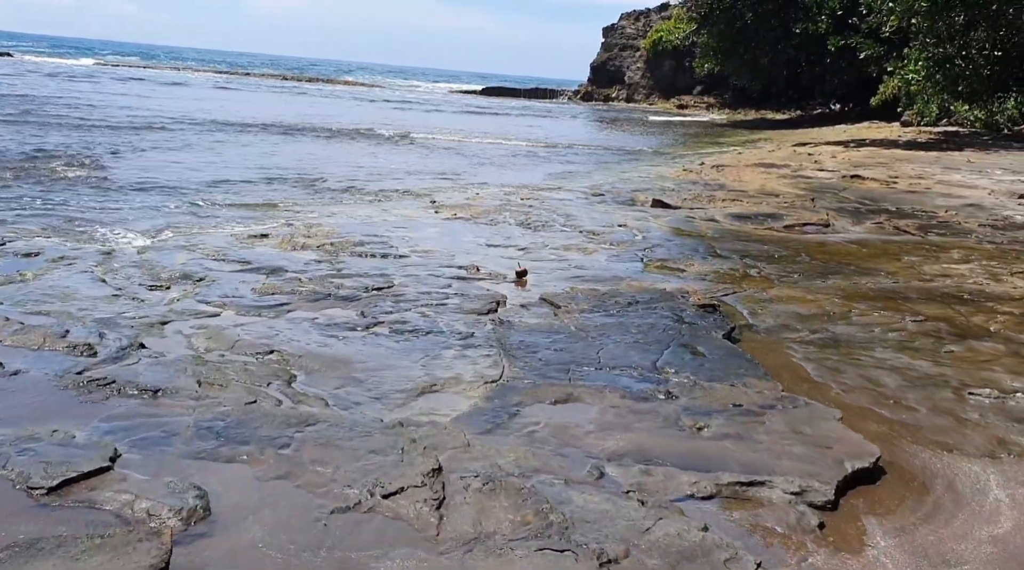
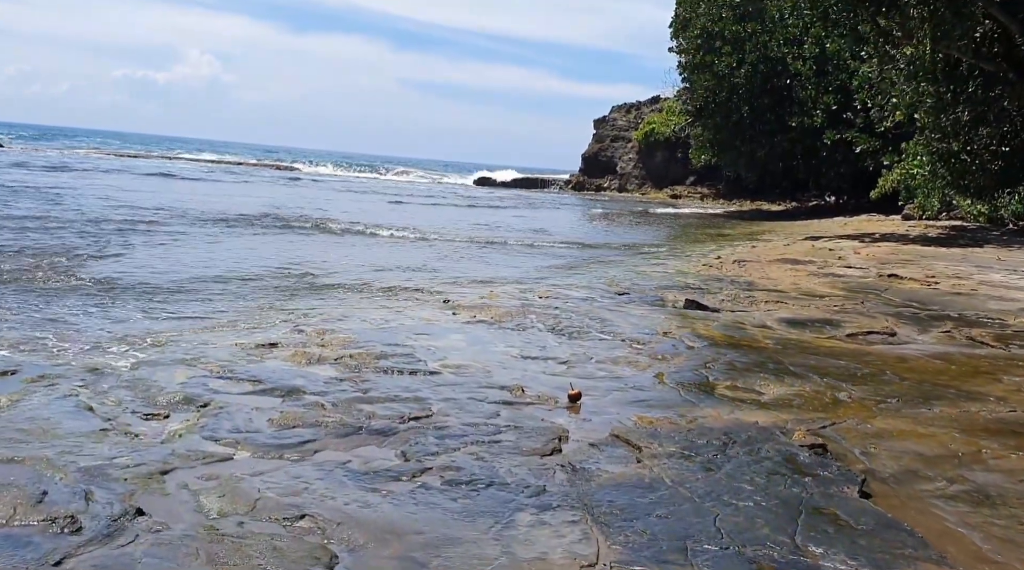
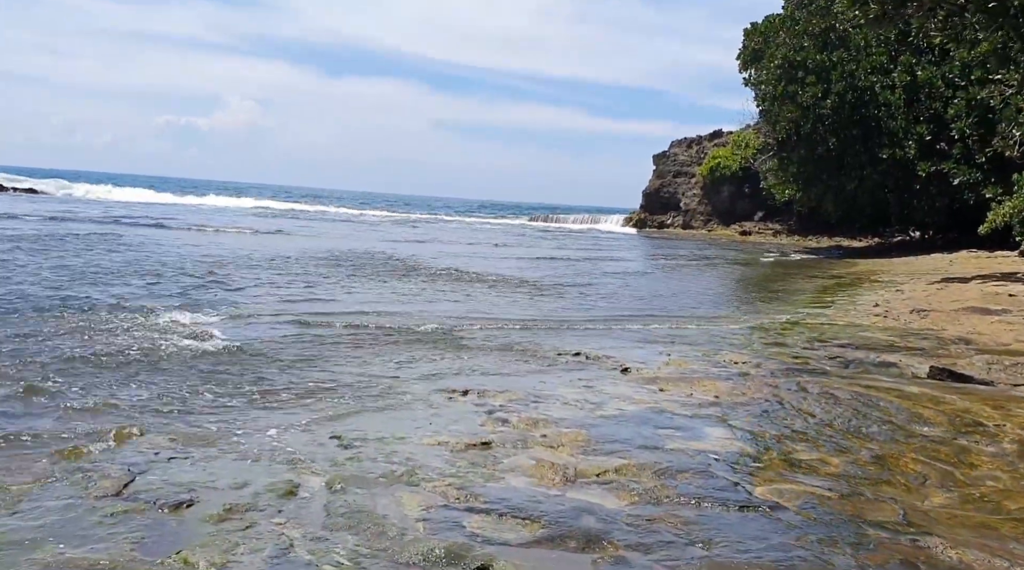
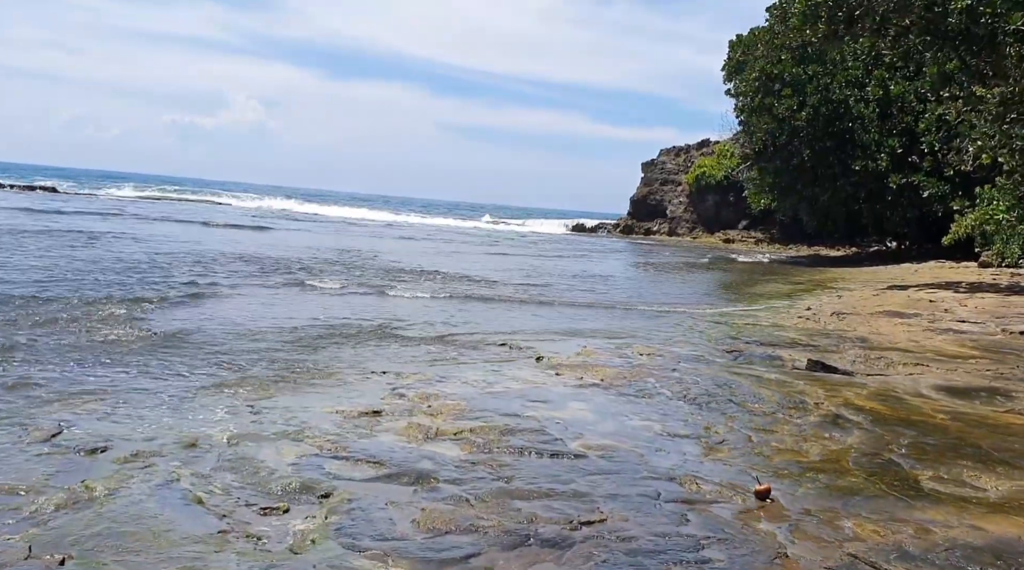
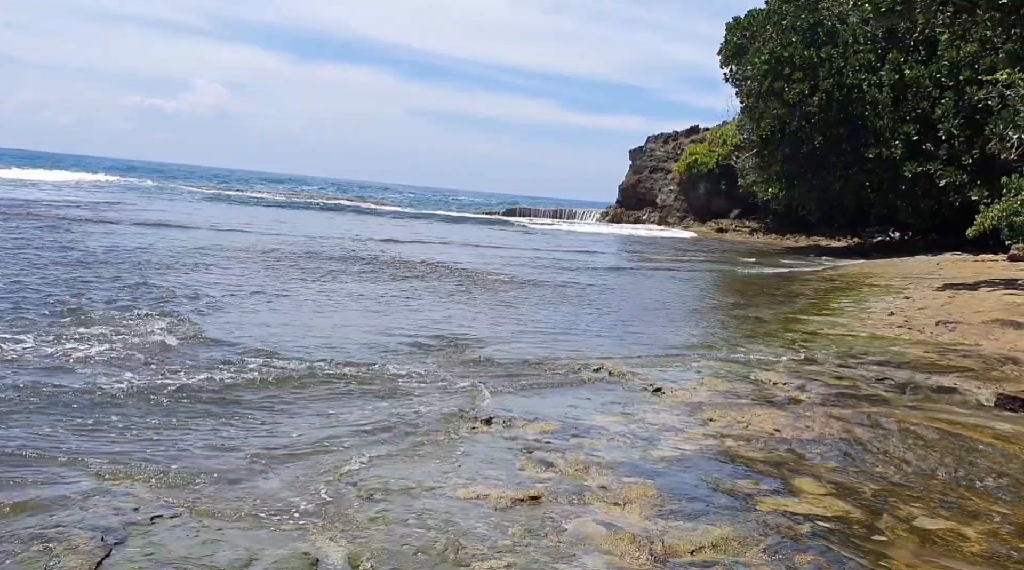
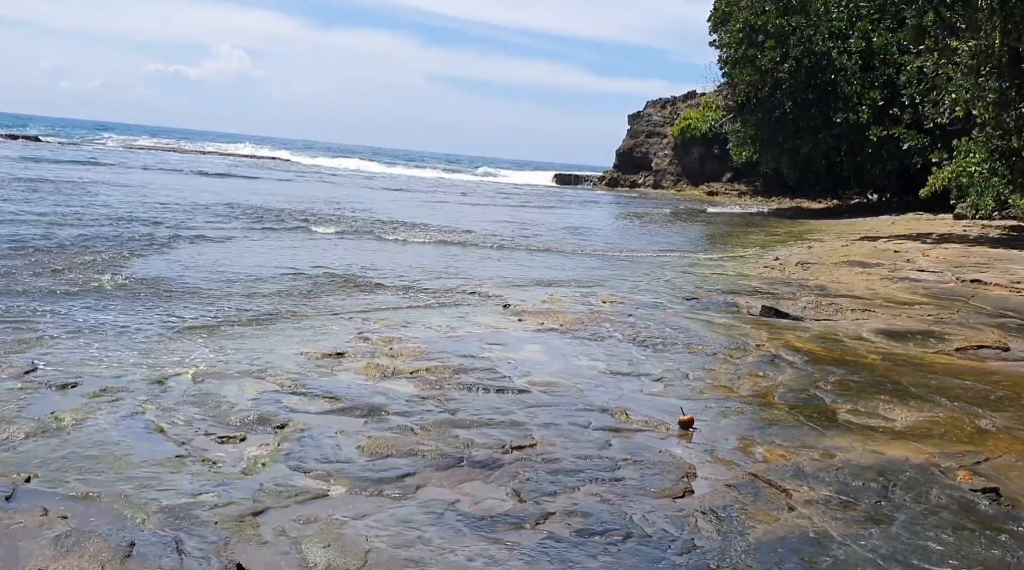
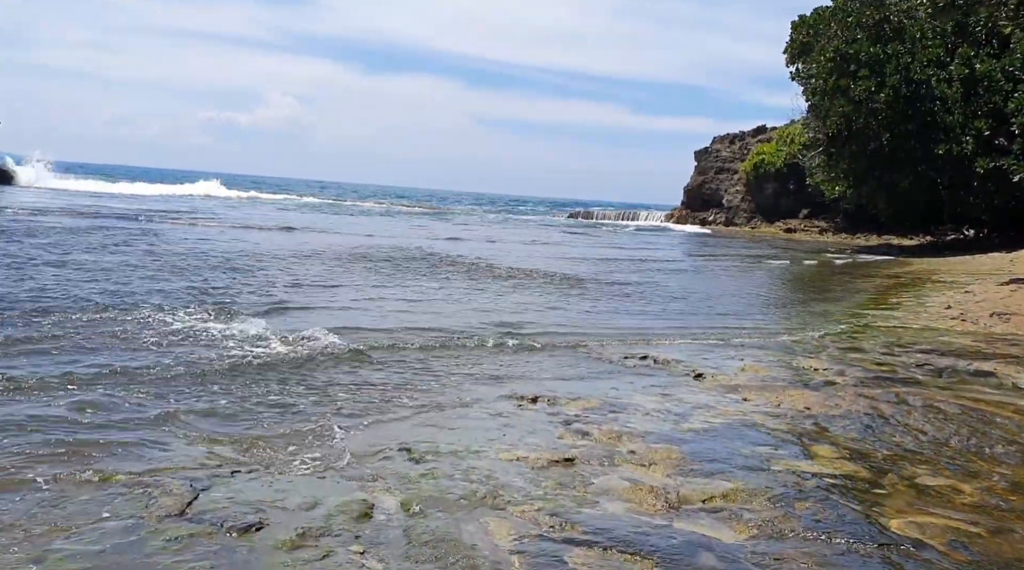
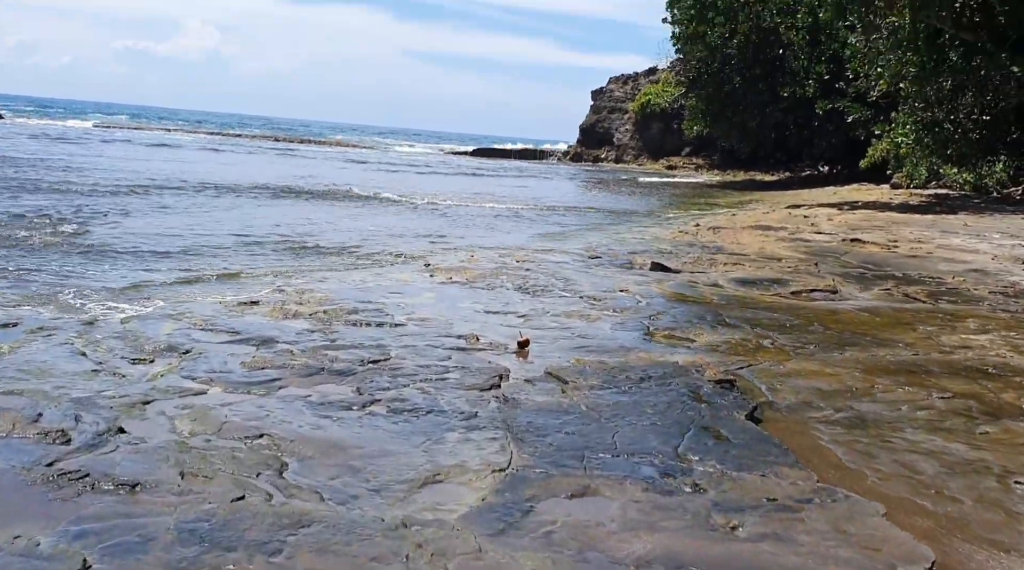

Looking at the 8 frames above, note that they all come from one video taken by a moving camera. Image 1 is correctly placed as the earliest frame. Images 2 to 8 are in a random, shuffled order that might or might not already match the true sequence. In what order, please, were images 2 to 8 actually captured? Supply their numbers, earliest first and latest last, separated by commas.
8, 2, 6, 4, 3, 7, 5
